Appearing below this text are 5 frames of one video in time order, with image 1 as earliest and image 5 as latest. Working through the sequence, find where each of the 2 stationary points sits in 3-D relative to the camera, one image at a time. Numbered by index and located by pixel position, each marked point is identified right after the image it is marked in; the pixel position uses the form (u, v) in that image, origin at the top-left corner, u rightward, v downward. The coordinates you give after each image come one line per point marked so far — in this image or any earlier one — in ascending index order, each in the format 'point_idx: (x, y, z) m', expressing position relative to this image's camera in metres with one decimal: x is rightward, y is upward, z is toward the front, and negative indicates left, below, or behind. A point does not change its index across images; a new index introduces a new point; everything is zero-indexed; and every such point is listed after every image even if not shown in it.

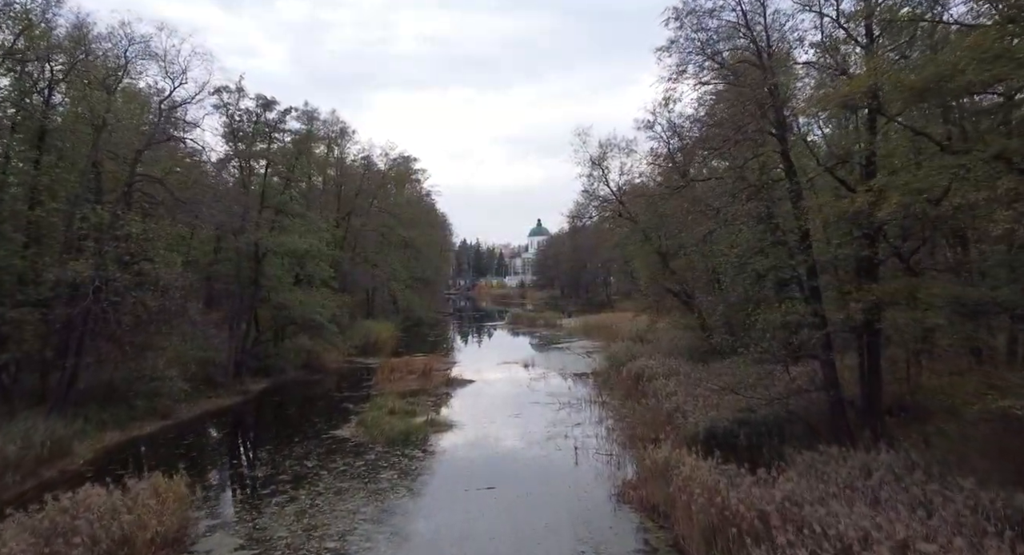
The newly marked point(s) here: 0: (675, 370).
0: (+4.1, -2.3, +16.8) m
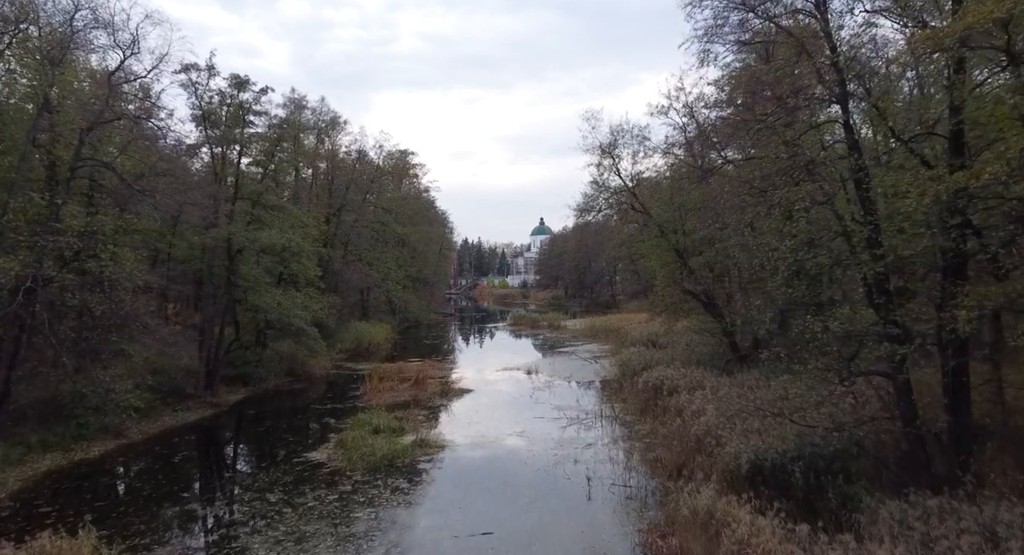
0: (+4.1, -2.3, +14.7) m
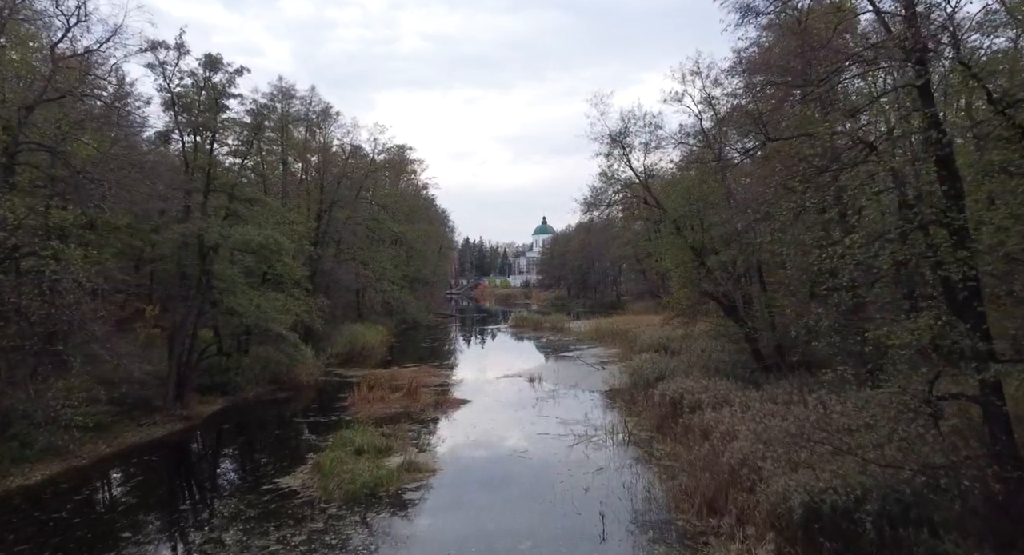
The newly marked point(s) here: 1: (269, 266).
0: (+4.1, -2.3, +13.0) m
1: (-7.0, +0.3, +19.5) m
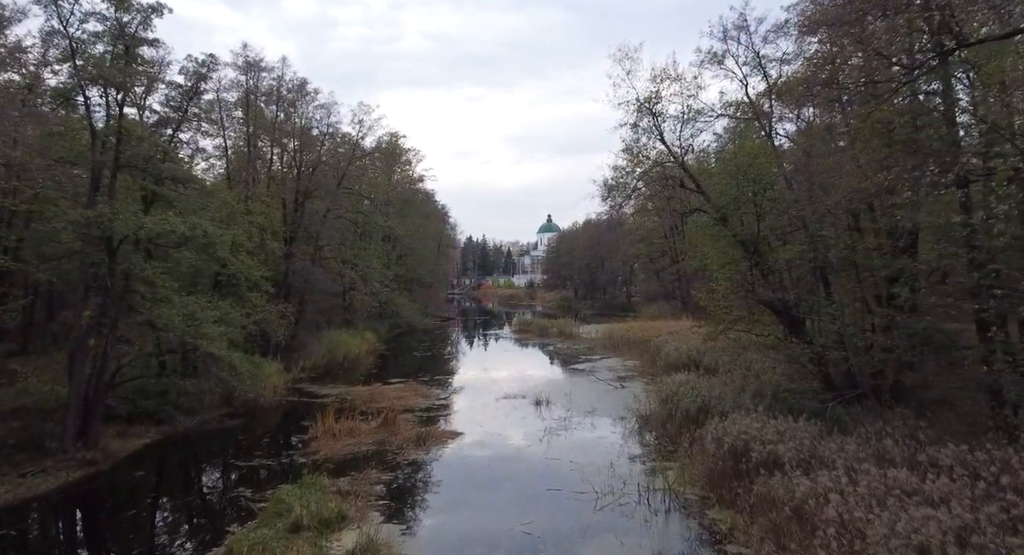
0: (+4.1, -2.4, +9.2) m
1: (-6.9, +0.3, +15.7) m
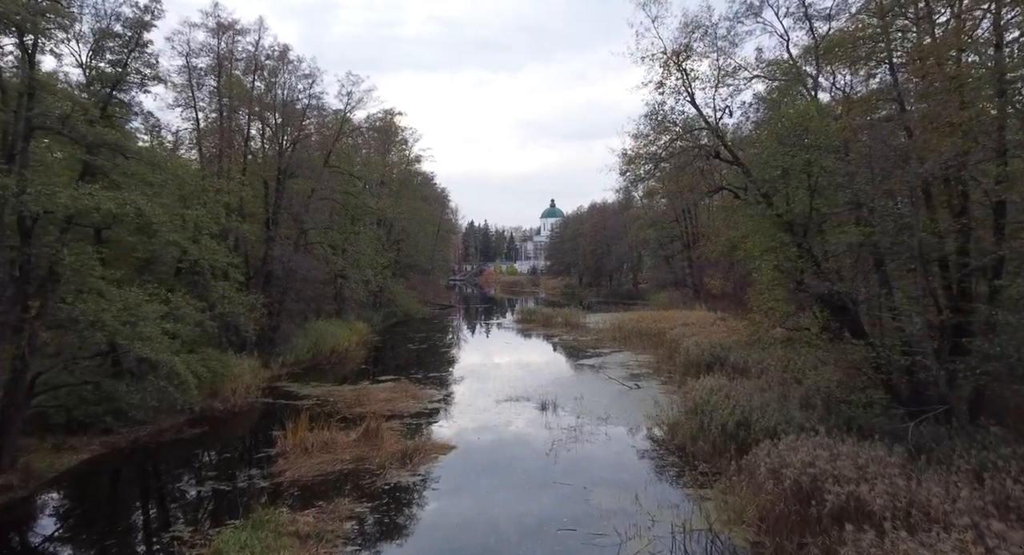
0: (+4.1, -2.3, +7.0) m
1: (-6.9, +0.5, +13.5) m
